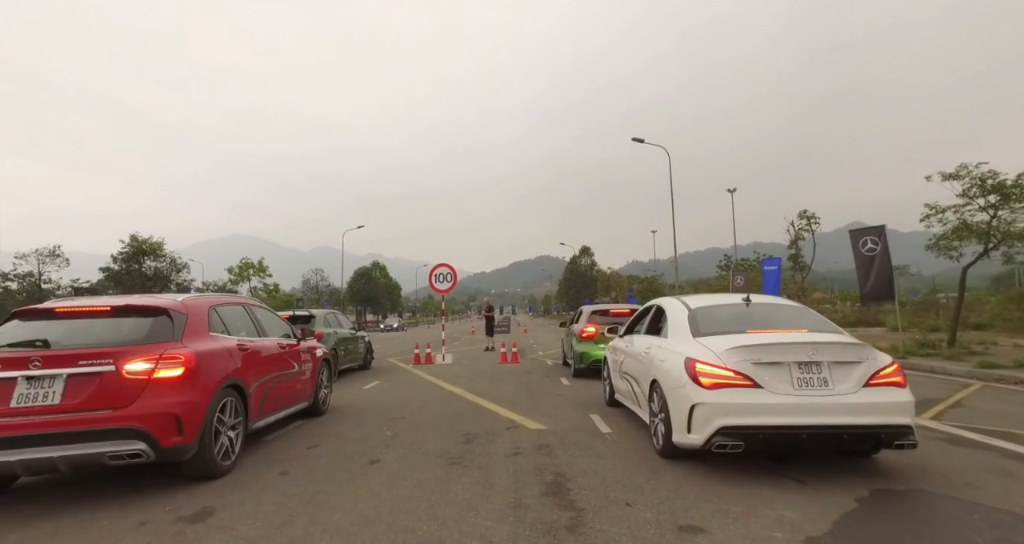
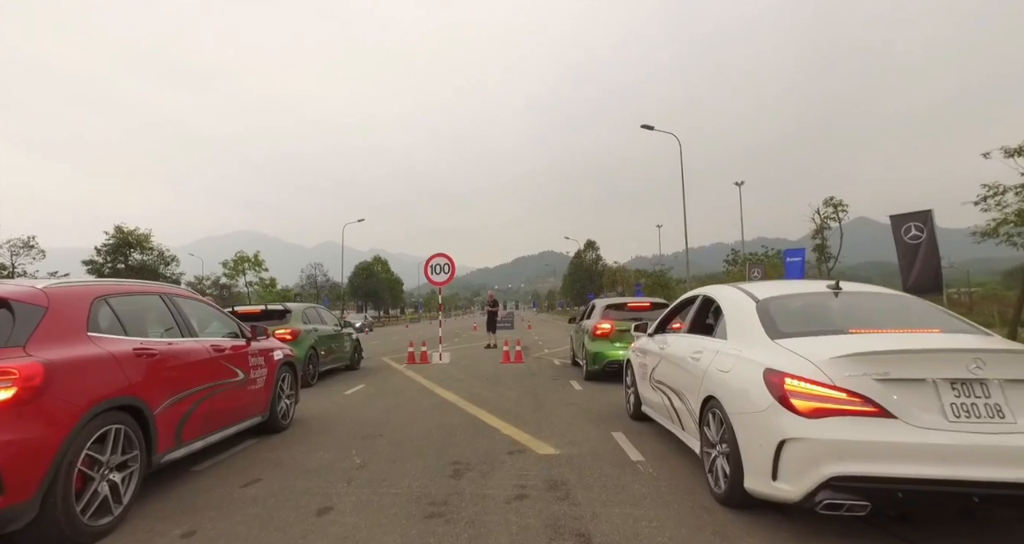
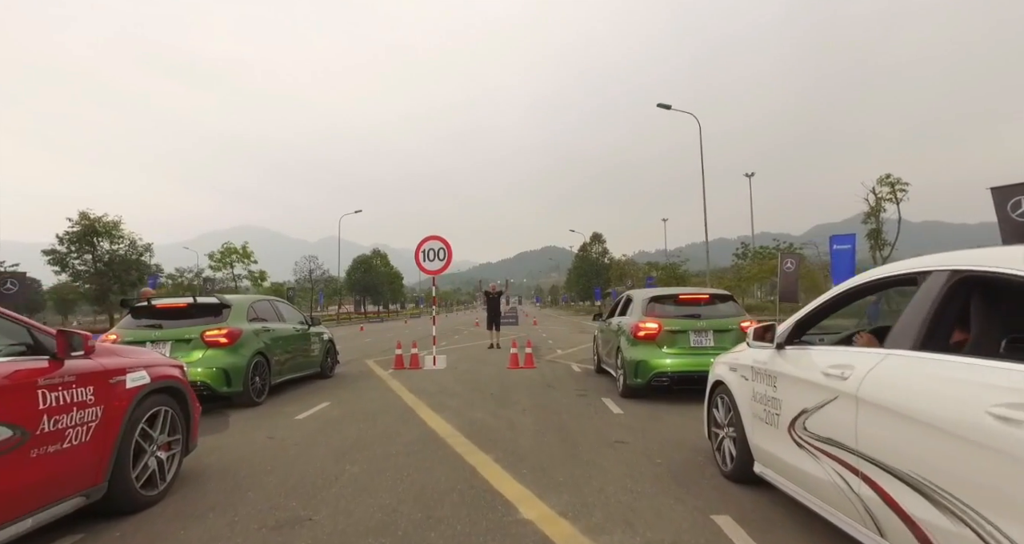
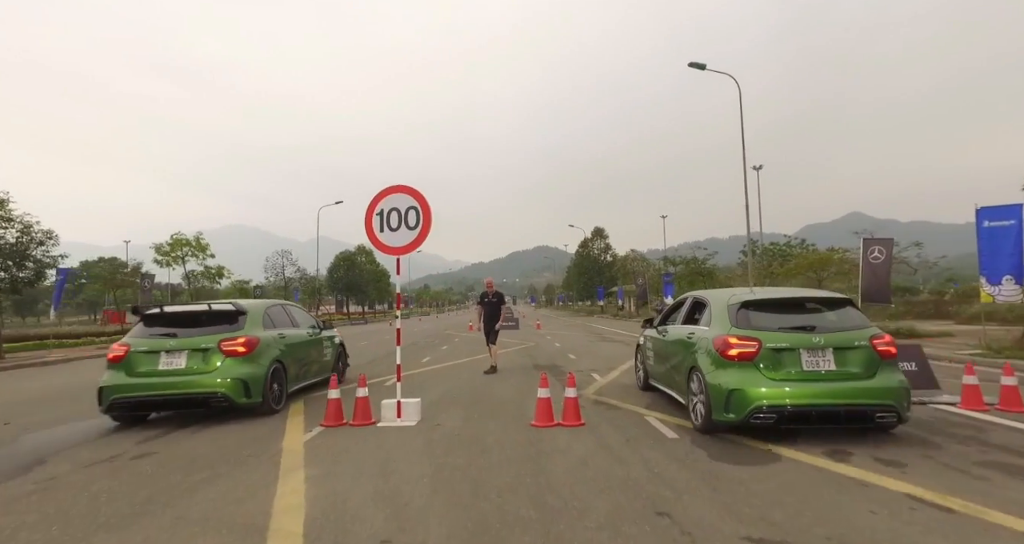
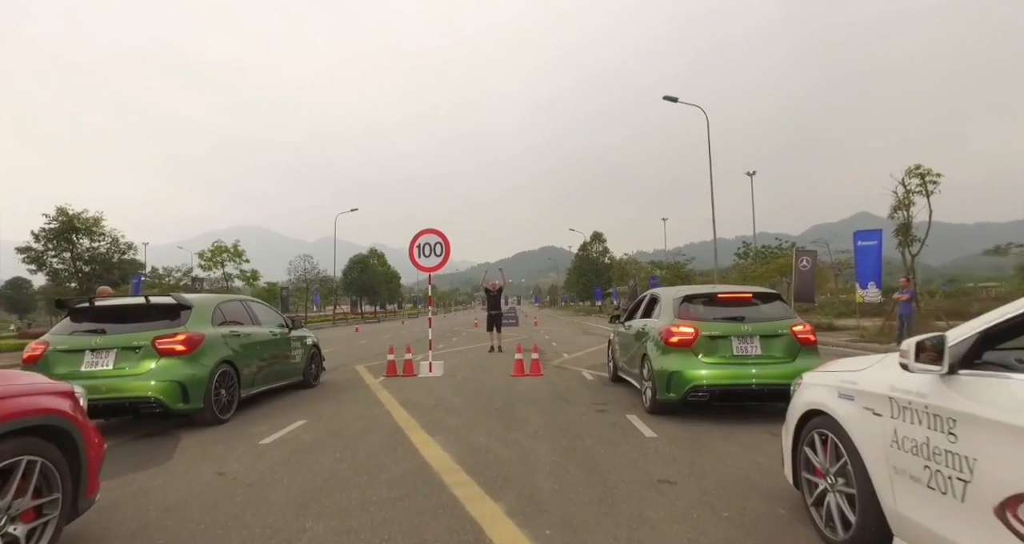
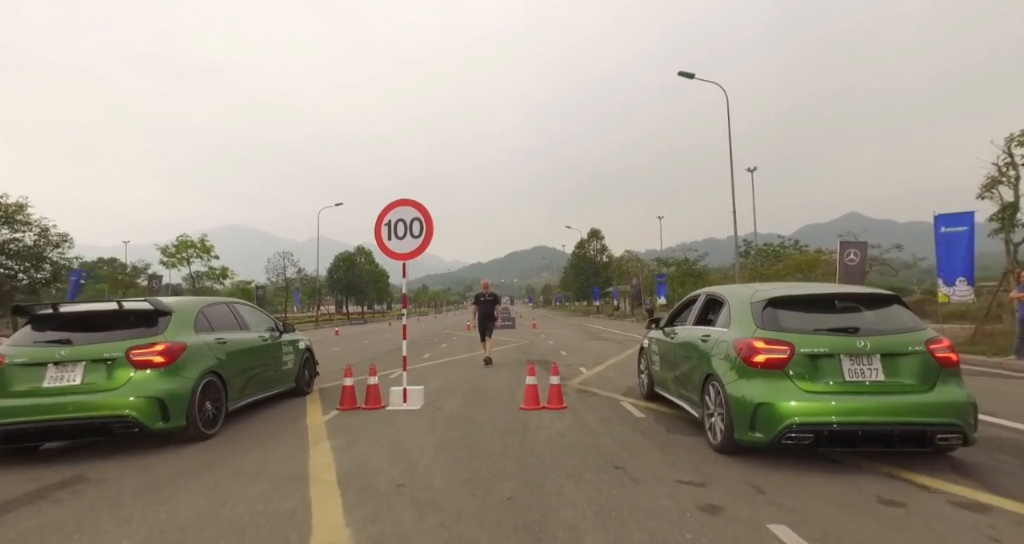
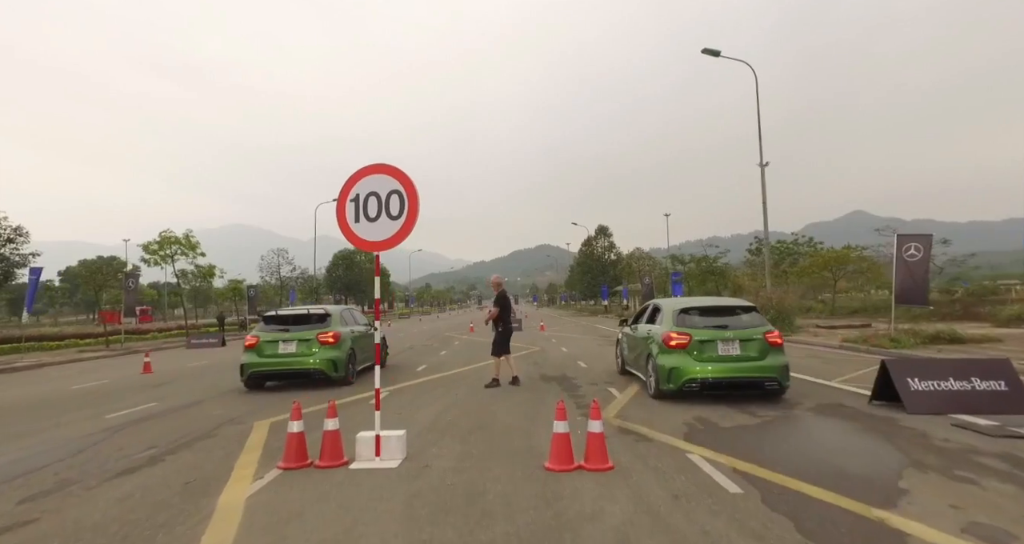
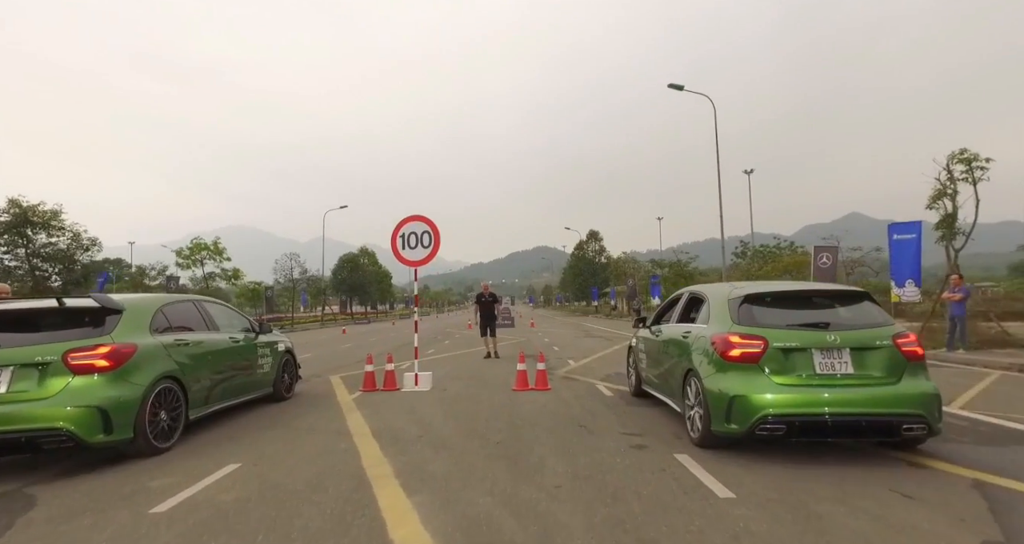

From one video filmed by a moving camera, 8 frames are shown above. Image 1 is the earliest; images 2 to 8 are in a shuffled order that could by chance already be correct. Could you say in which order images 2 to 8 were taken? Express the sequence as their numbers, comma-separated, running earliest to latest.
2, 3, 5, 8, 6, 4, 7
